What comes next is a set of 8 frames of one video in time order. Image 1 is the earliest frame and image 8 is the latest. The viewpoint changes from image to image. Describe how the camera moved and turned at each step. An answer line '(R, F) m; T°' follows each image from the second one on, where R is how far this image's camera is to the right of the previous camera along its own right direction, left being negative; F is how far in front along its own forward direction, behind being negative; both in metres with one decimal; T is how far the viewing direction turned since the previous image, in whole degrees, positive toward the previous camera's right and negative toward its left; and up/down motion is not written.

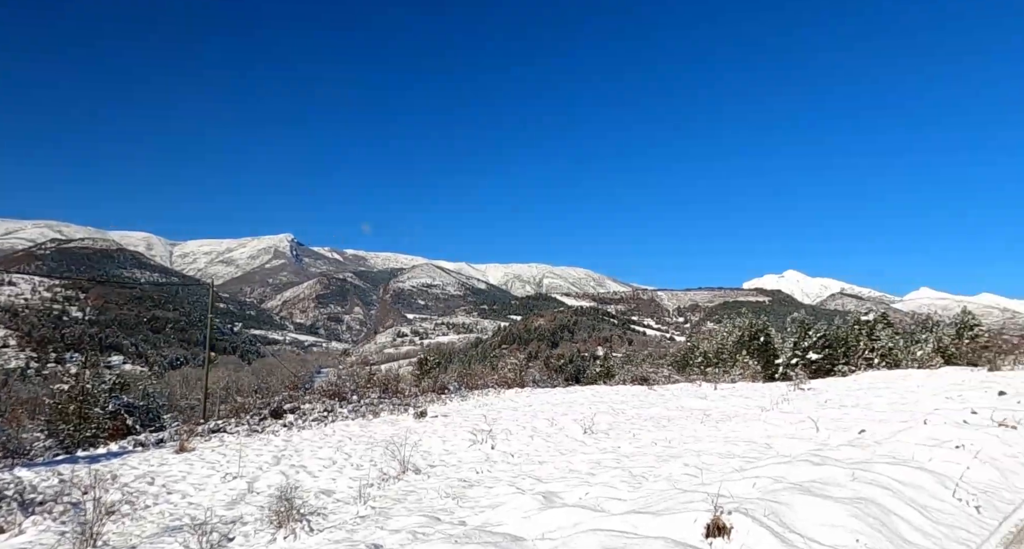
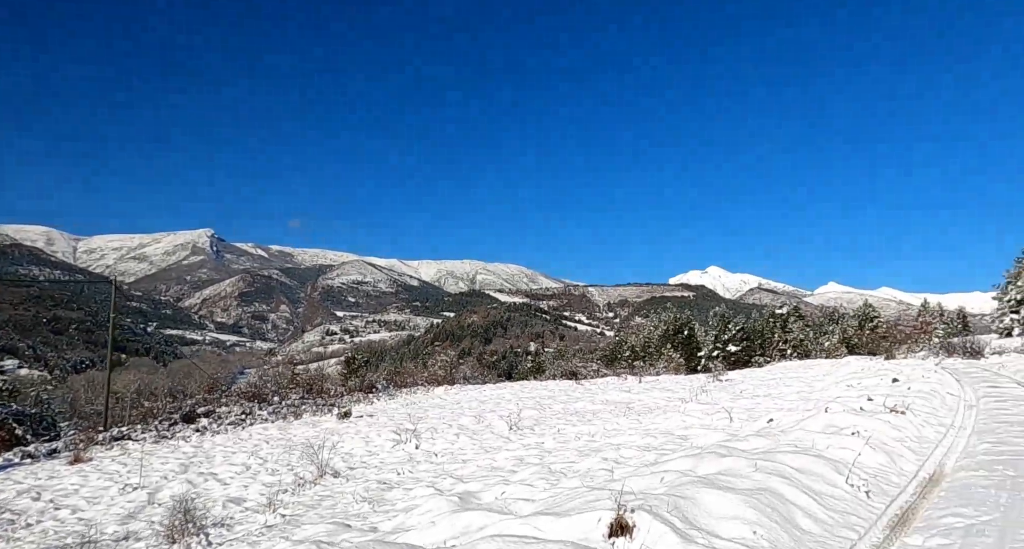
(+0.2, +0.2) m; +5°
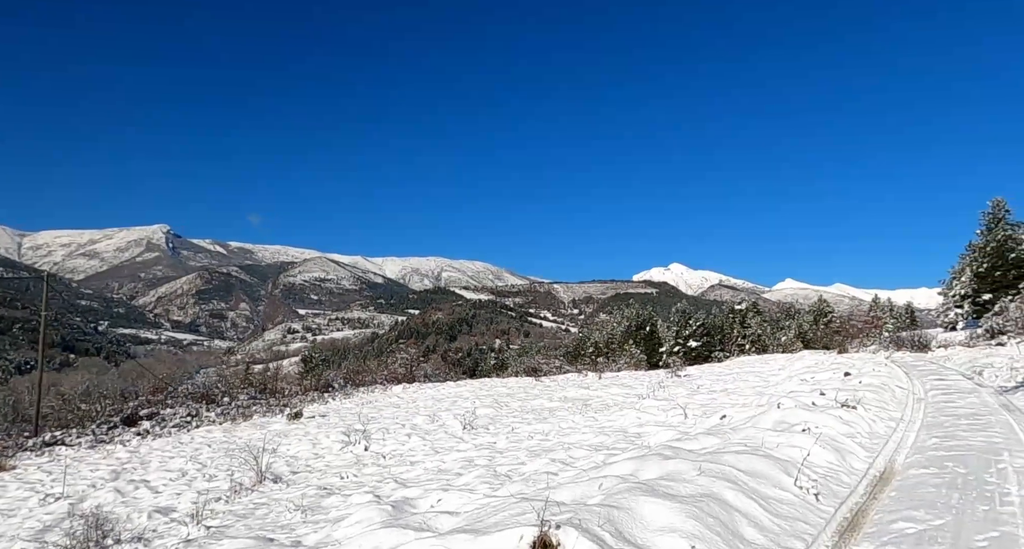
(+0.2, +0.4) m; +2°
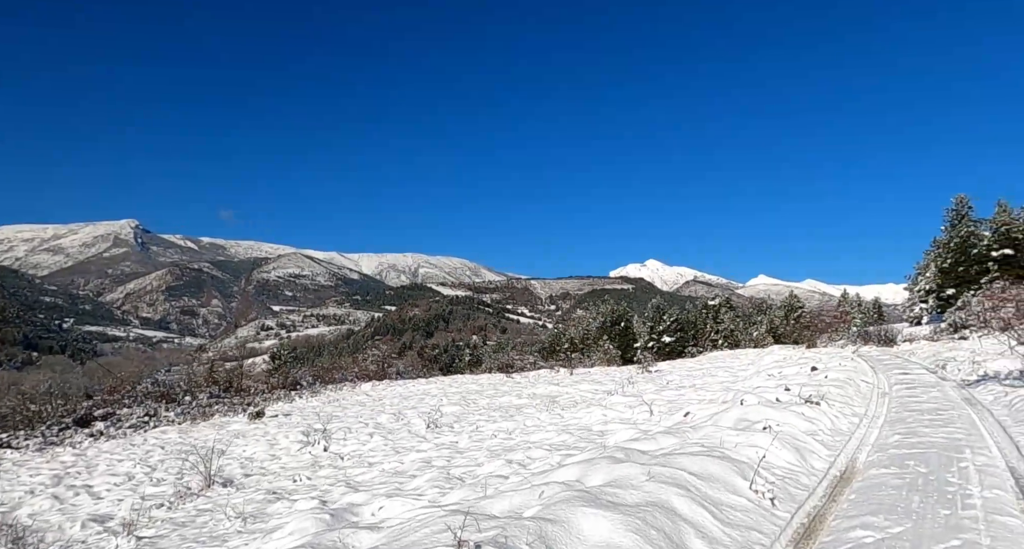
(+0.2, +0.3) m; +2°
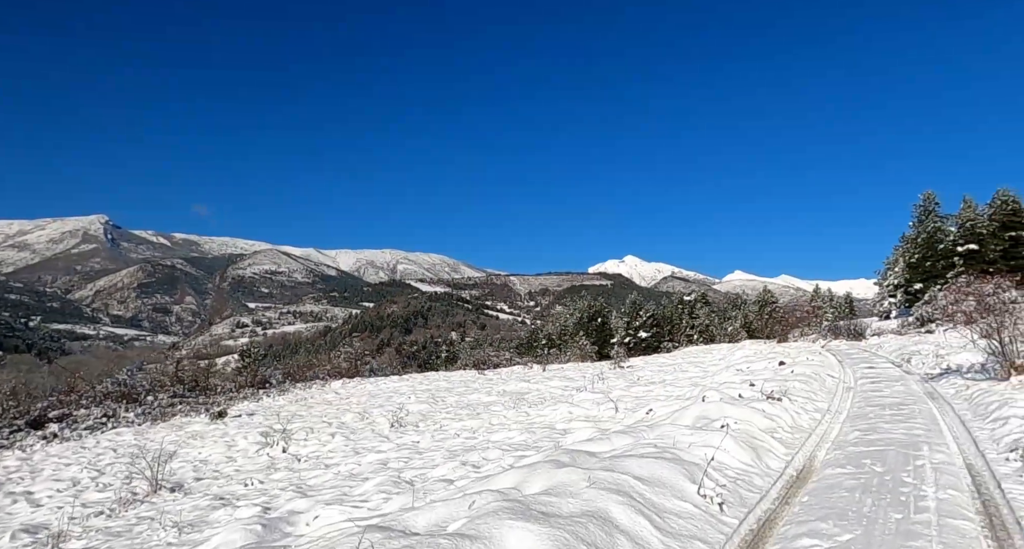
(+0.3, +0.3) m; +2°
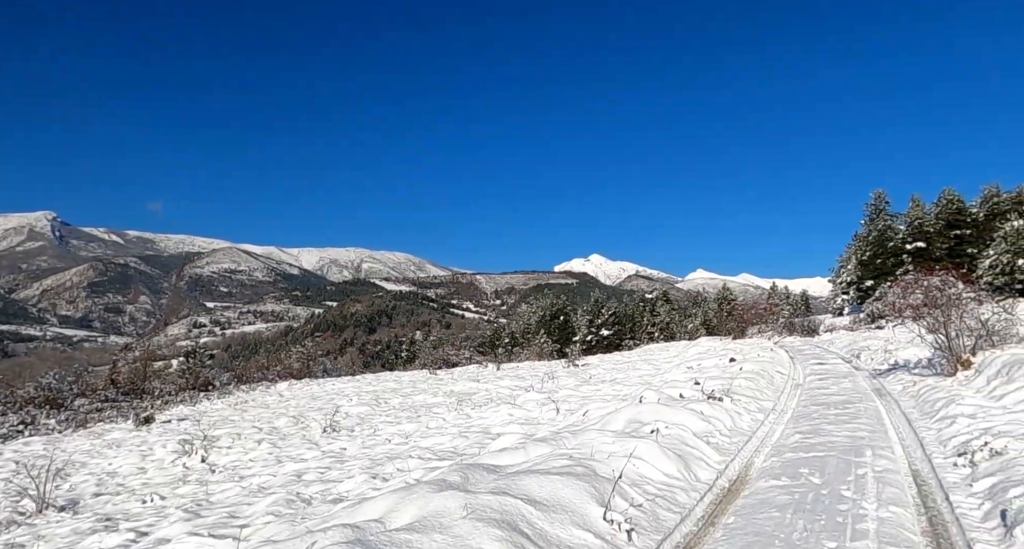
(+0.4, +0.7) m; +2°
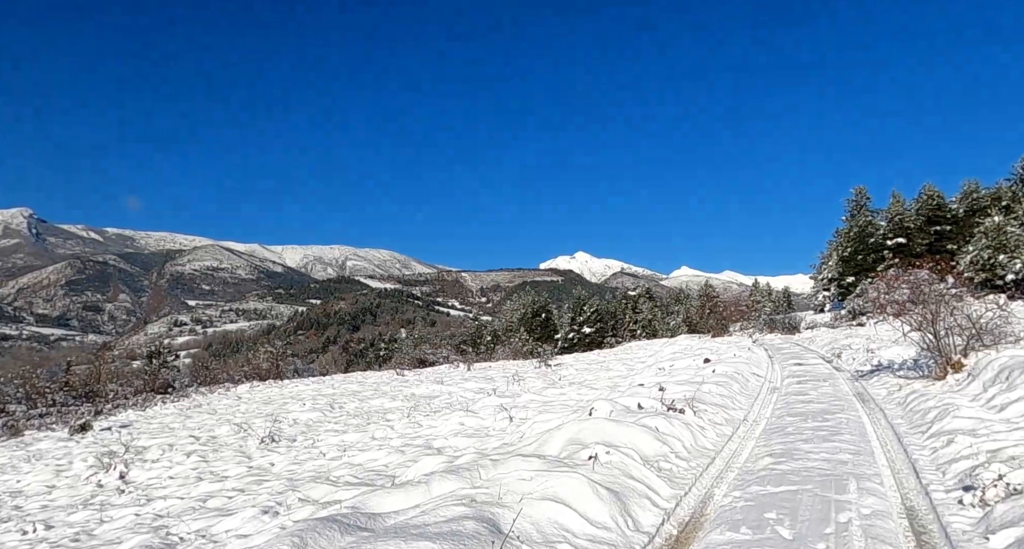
(+0.5, +1.2) m; +1°
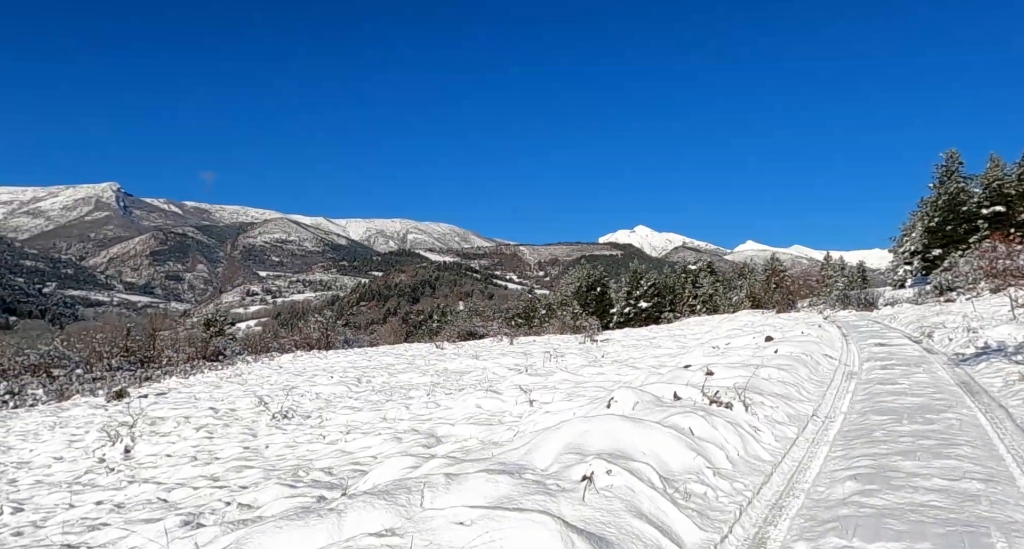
(+0.4, +1.7) m; -4°
